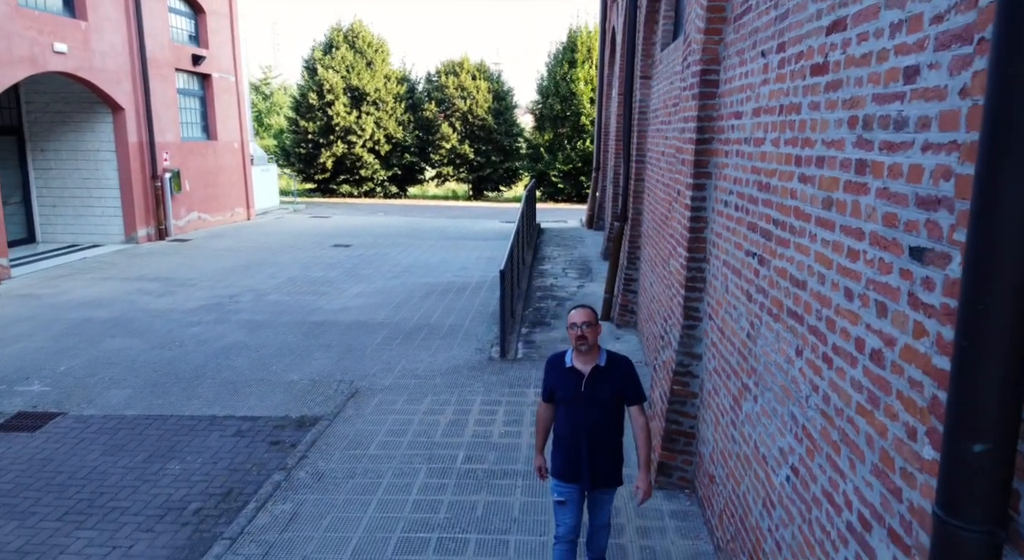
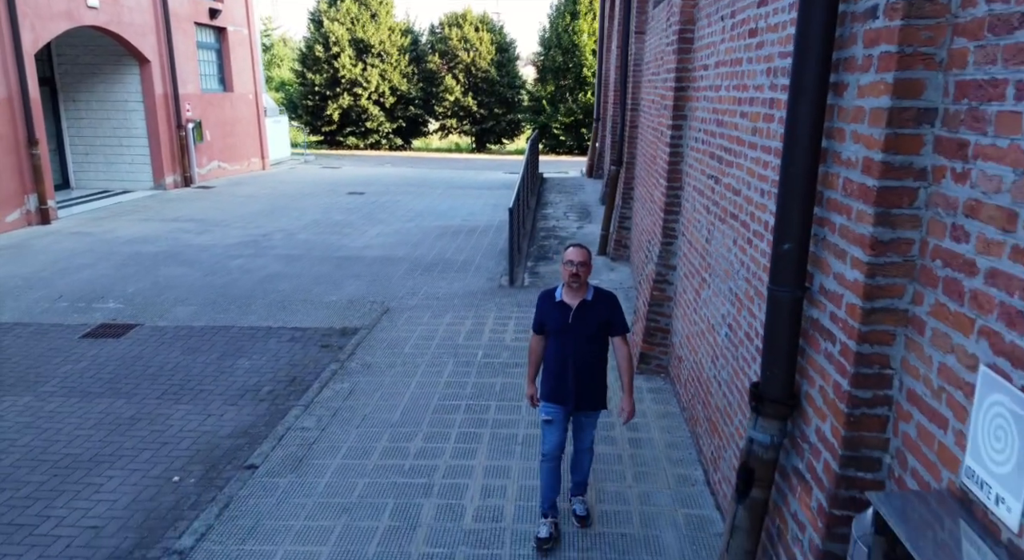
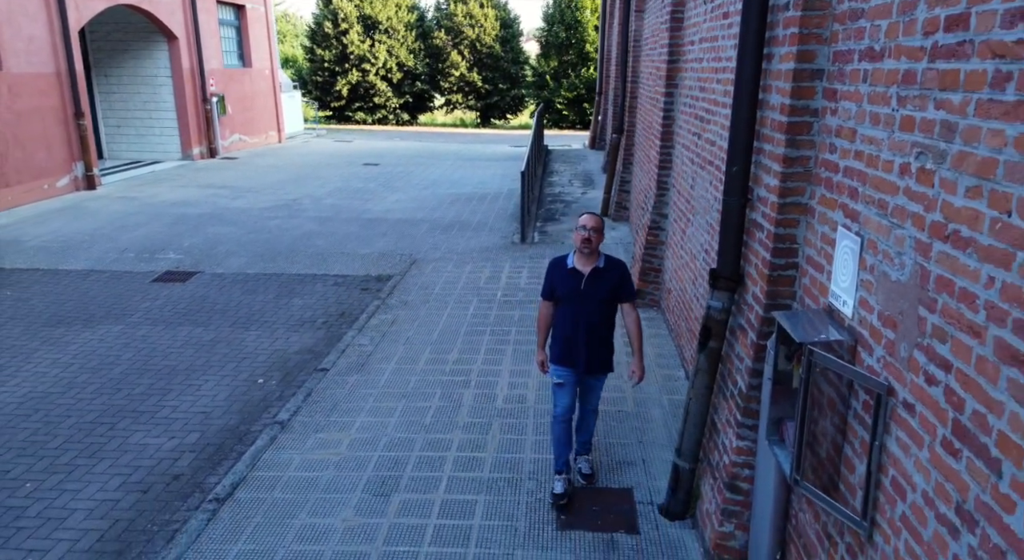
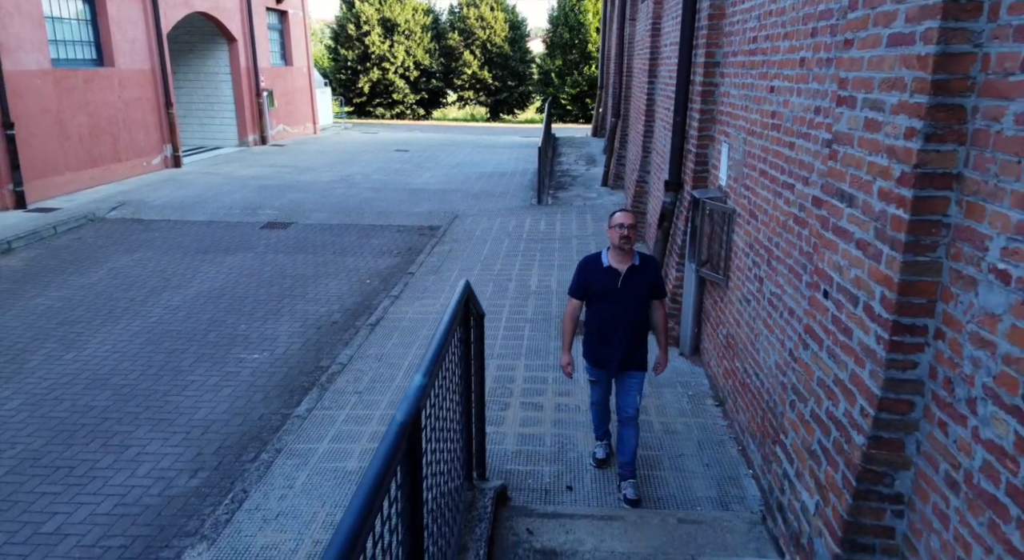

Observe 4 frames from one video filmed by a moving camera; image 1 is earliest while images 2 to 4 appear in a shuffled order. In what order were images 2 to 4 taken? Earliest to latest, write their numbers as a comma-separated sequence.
2, 3, 4
